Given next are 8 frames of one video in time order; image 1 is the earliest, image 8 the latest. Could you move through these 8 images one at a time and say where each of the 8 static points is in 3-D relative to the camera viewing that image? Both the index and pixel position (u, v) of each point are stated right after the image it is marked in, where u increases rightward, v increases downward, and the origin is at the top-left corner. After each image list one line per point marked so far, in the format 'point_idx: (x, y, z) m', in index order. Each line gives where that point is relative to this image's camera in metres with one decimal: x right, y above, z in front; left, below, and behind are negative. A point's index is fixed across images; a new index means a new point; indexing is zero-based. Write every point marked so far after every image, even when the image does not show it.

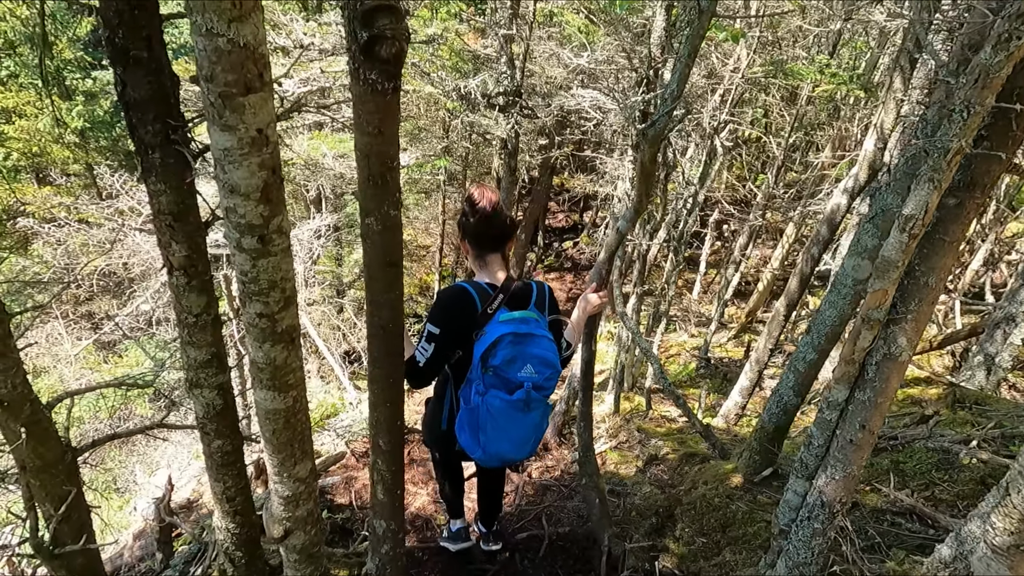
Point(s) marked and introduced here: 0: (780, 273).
0: (+4.6, +0.3, +9.1) m
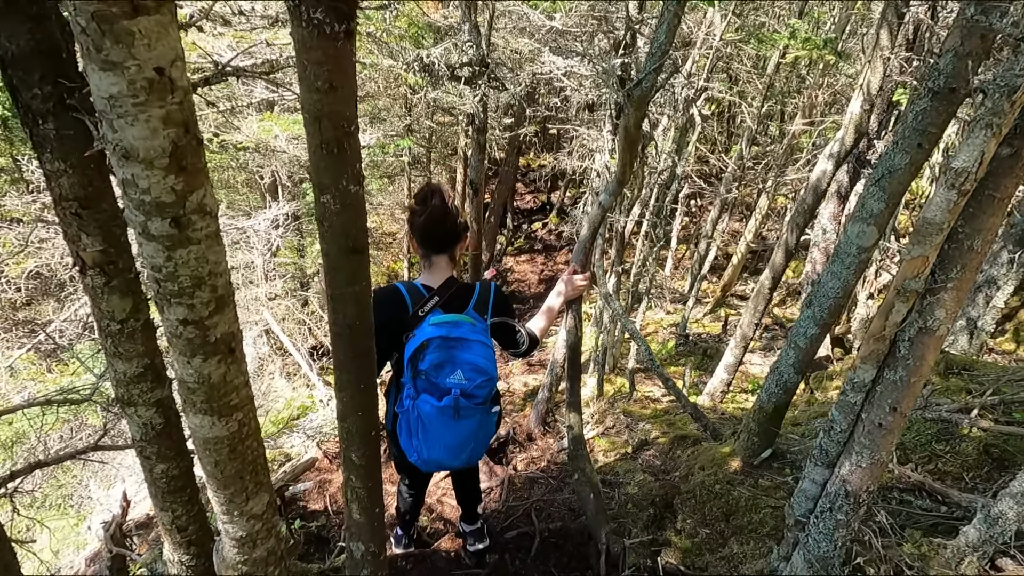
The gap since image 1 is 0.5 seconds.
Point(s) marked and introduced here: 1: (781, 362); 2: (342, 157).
0: (+4.1, +0.7, +9.1) m
1: (+1.6, -0.4, +3.1) m
2: (-0.5, +0.4, +1.5) m
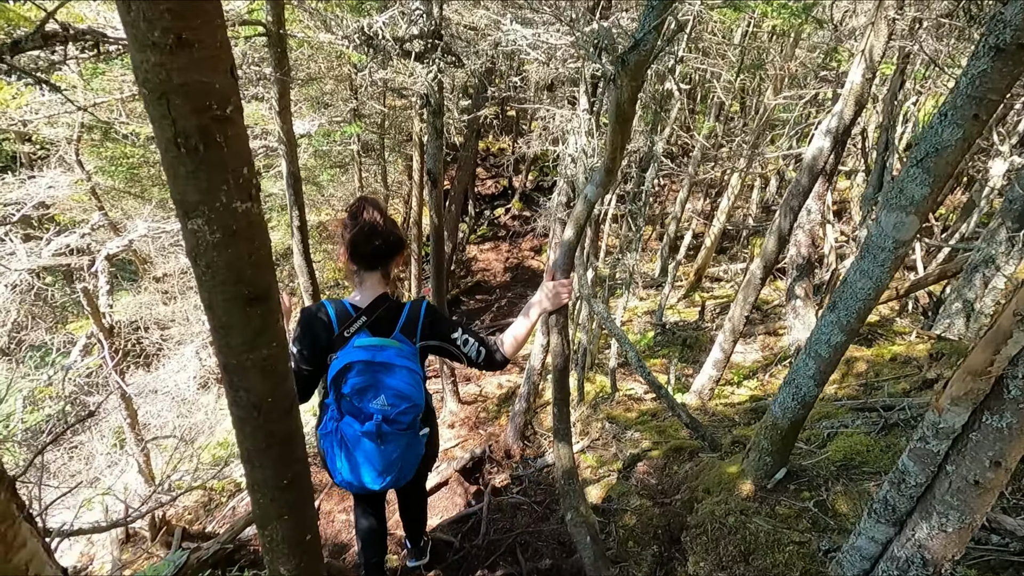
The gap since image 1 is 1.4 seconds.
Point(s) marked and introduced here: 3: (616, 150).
0: (+3.5, +1.0, +8.8) m
1: (+1.4, -0.4, +2.7) m
2: (-0.5, +0.2, +0.9) m
3: (+0.5, +0.6, +2.4) m
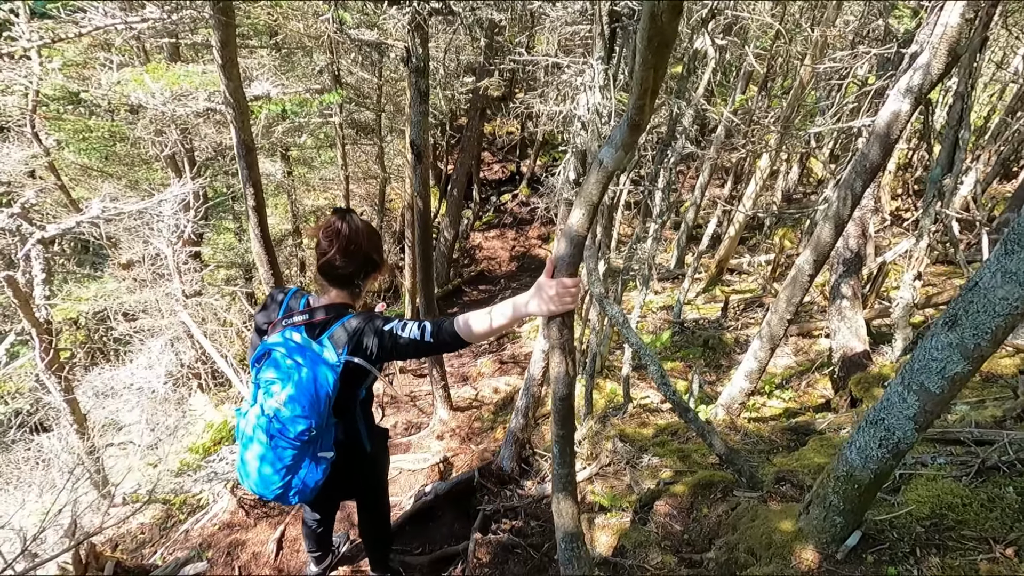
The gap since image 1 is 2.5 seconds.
0: (+3.6, +1.1, +8.0) m
1: (+1.4, -0.4, +2.0) m
2: (-0.6, +0.2, +0.2) m
3: (+0.4, +0.6, +1.7) m
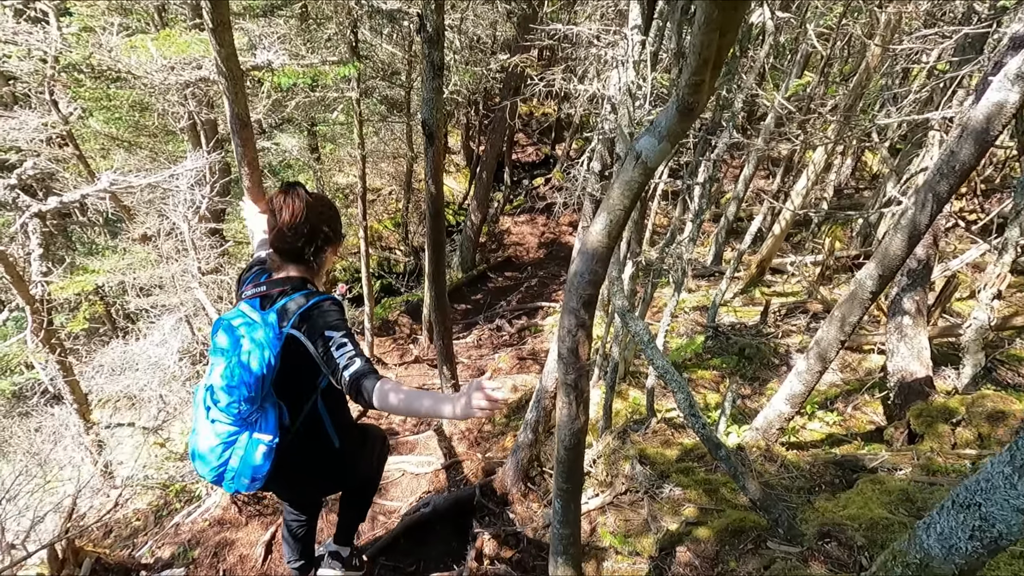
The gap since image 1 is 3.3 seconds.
0: (+3.9, +1.0, +7.3) m
1: (+1.3, -0.6, +1.5) m
2: (-0.7, +0.1, -0.1) m
3: (+0.4, +0.5, +1.2) m
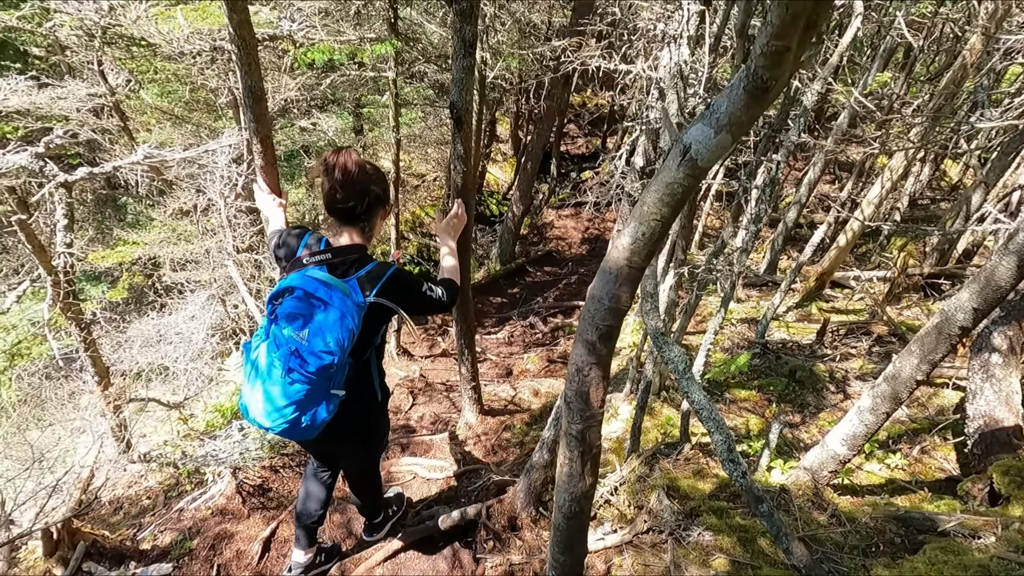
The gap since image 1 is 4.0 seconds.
0: (+4.4, +0.8, +6.6) m
1: (+1.3, -0.7, +1.1) m
2: (-0.8, +0.1, -0.4) m
3: (+0.4, +0.4, +0.8) m
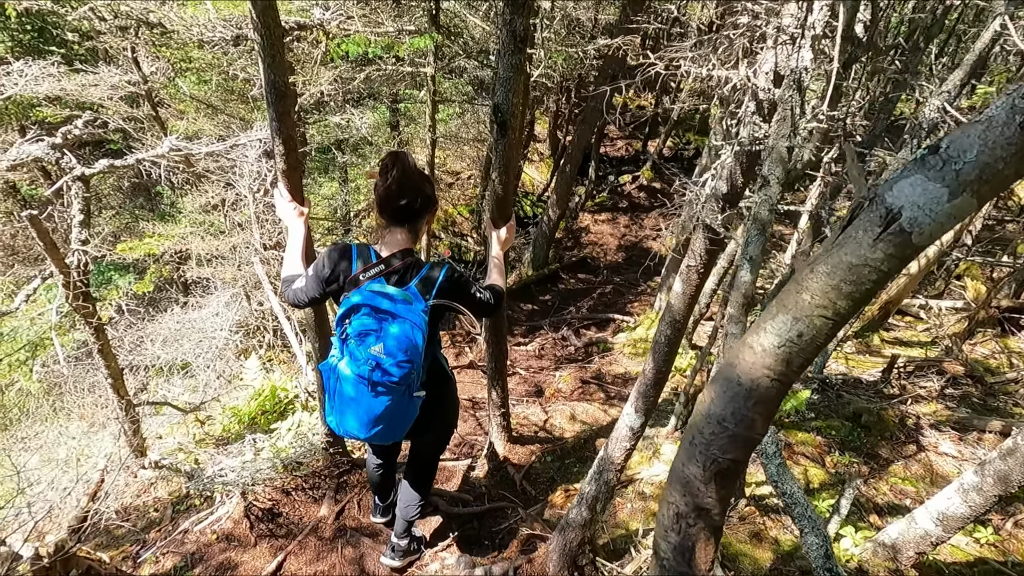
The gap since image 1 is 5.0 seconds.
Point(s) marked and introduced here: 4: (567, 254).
0: (+4.9, +0.4, +6.0) m
1: (+1.3, -1.0, +0.6) m
2: (-0.8, -0.1, -0.8) m
3: (+0.5, +0.2, +0.4) m
4: (+1.2, +0.8, +12.1) m
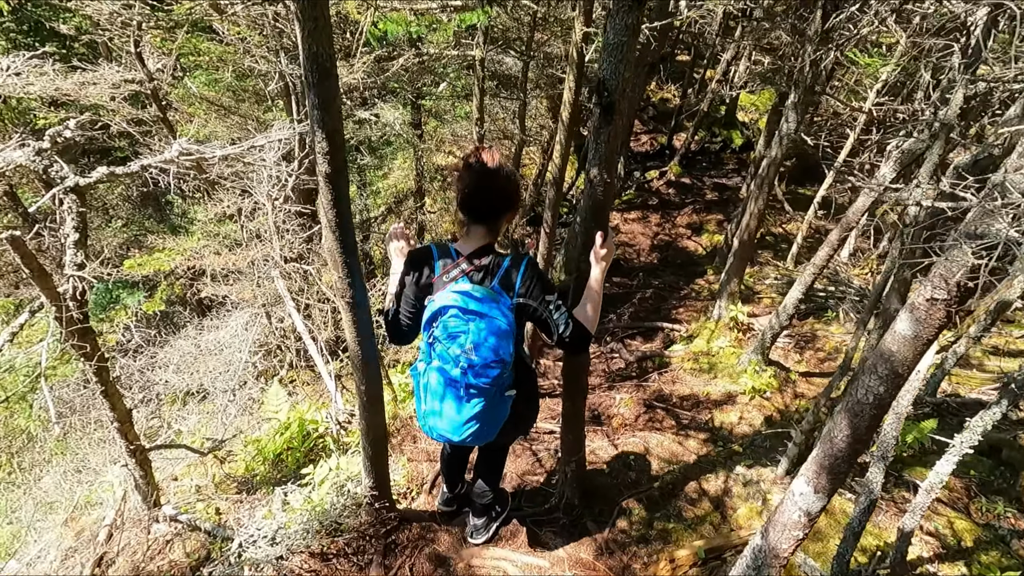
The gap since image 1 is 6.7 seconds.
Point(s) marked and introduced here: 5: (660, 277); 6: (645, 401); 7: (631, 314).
0: (+5.4, +0.4, +5.2) m
1: (+1.8, -1.1, -0.1) m
2: (-0.4, -0.2, -1.4) m
3: (+1.0, +0.1, -0.3) m
4: (+1.8, +0.7, +11.4) m
5: (+2.9, +0.2, +10.5) m
6: (+1.4, -1.2, +5.5) m
7: (+2.0, -0.4, +9.1) m
